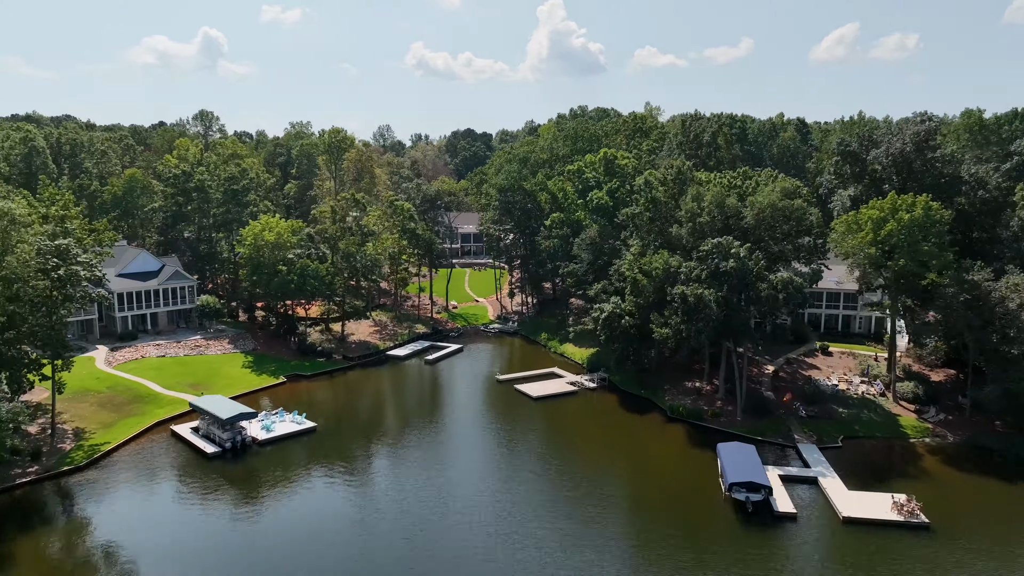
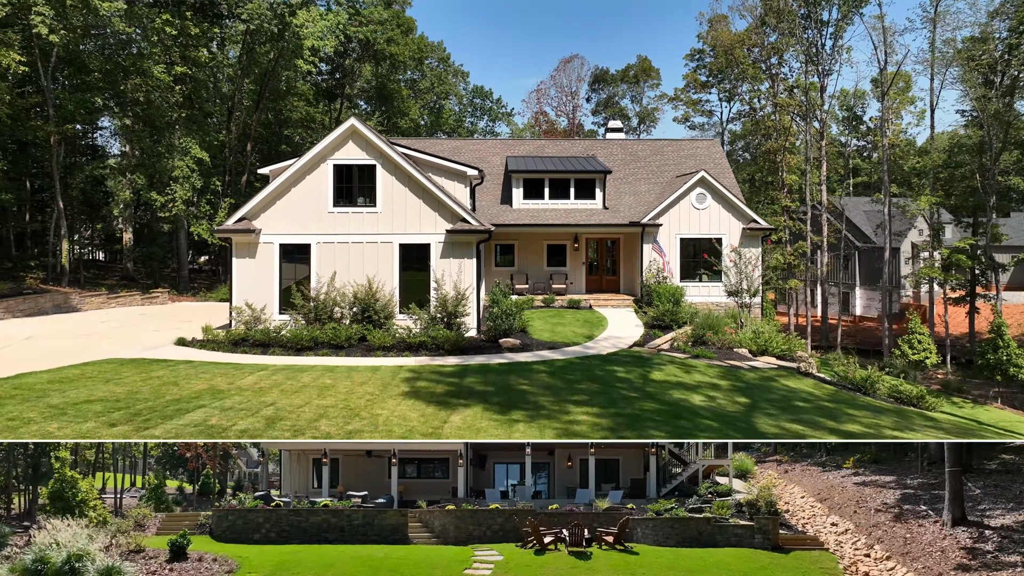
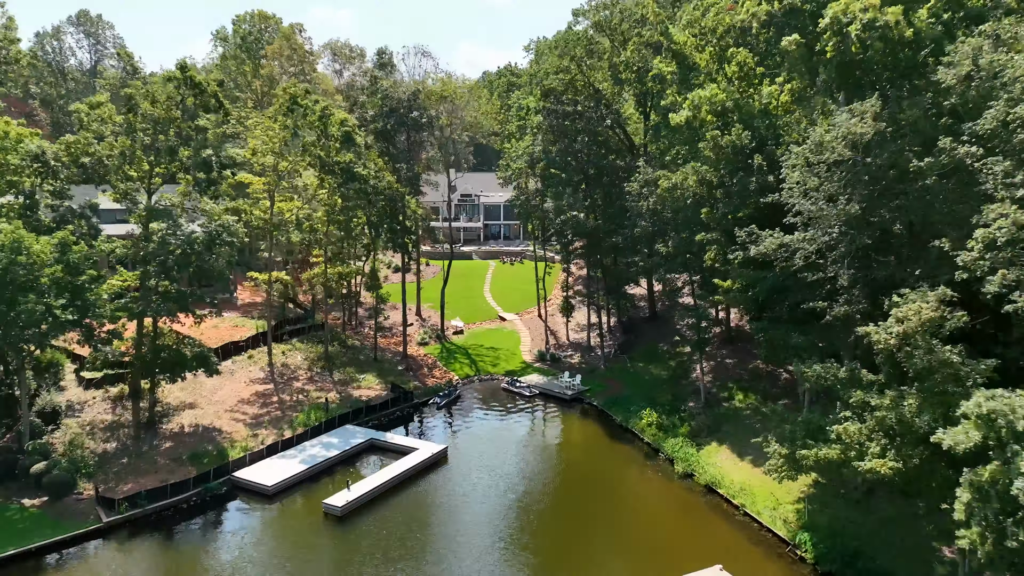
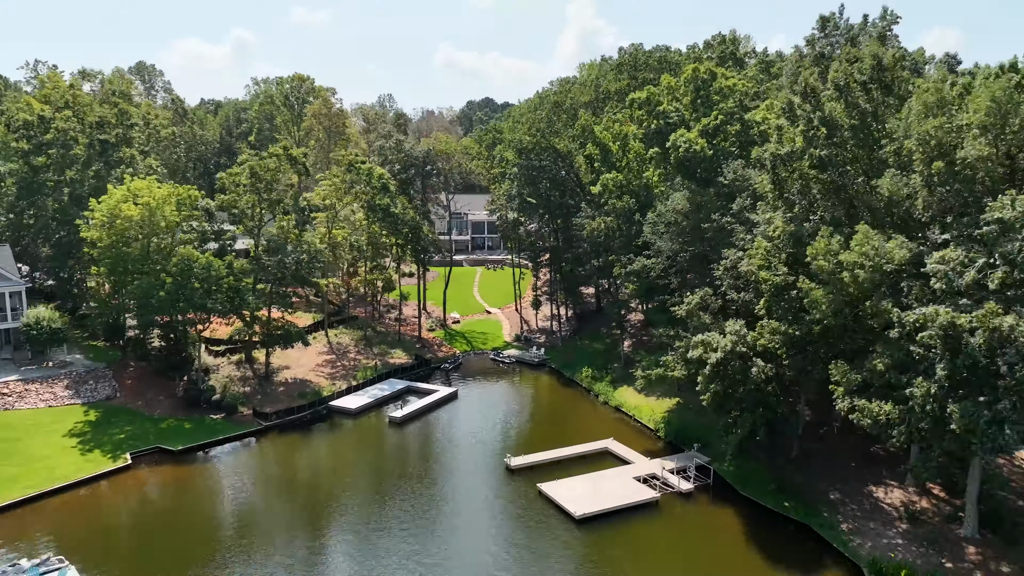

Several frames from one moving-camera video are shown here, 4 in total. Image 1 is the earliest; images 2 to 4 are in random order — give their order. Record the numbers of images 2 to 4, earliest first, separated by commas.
4, 3, 2
